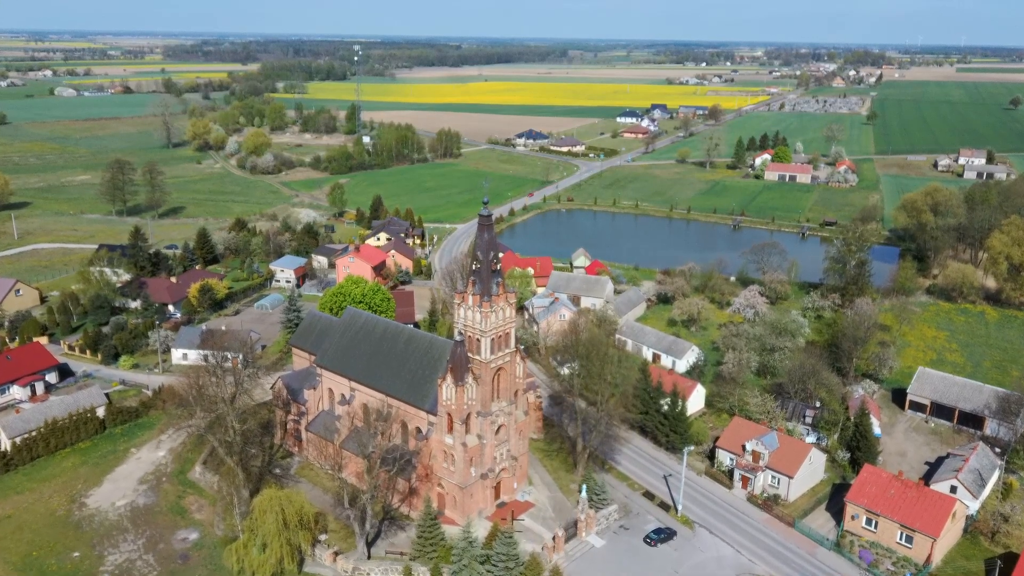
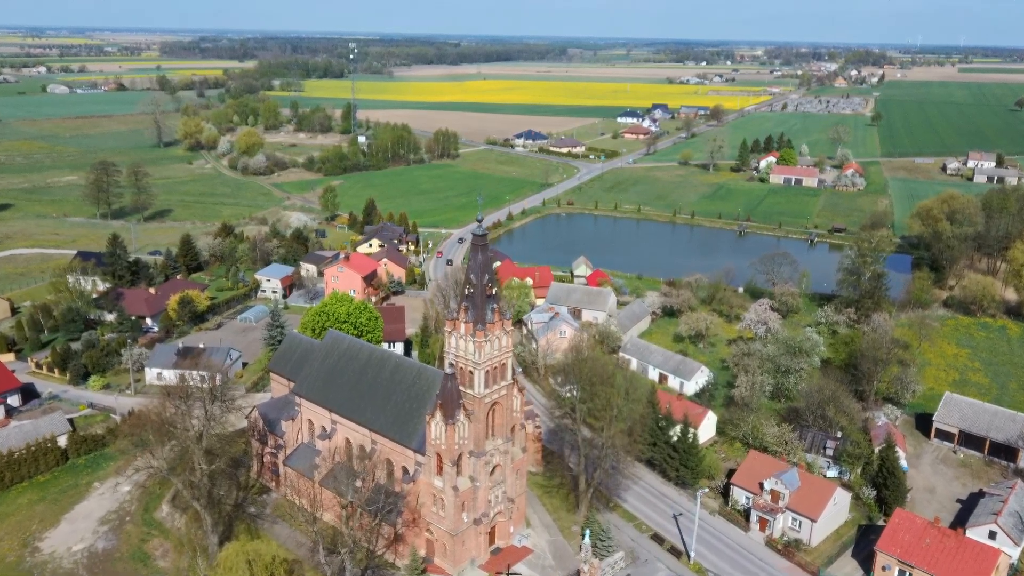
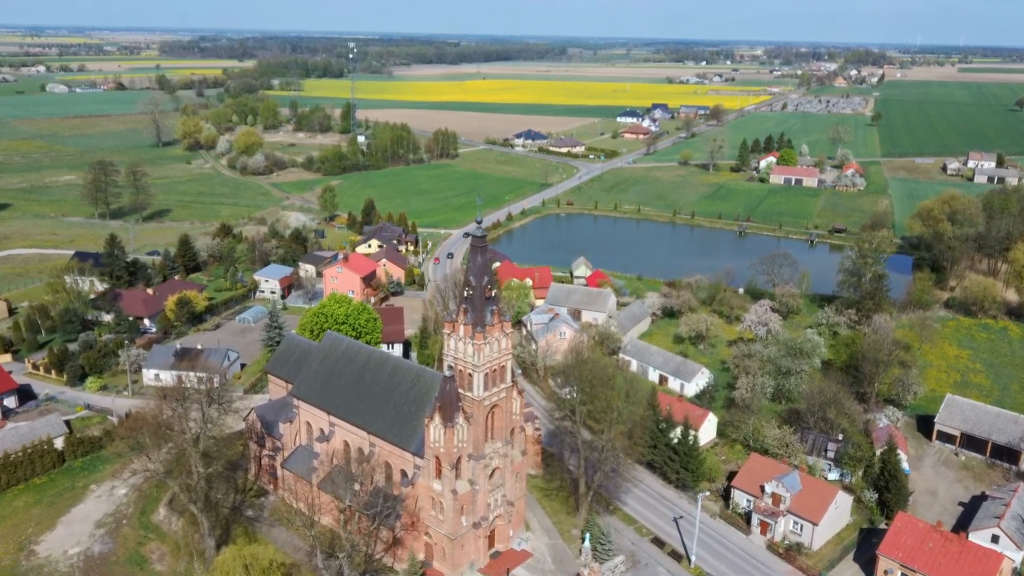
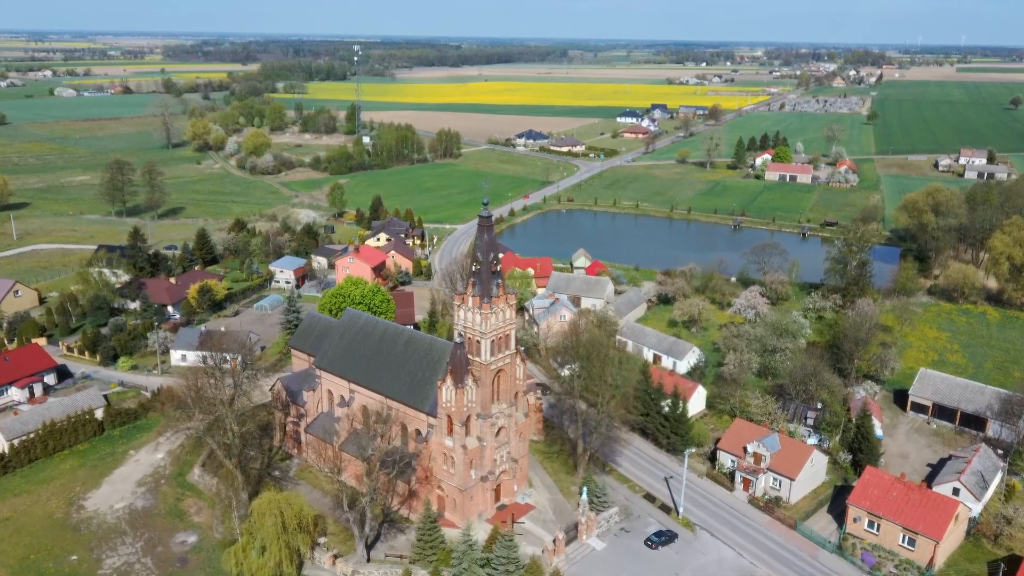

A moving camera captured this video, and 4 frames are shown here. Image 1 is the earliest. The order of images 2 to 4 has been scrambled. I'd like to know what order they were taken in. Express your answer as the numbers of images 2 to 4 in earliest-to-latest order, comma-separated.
4, 2, 3
